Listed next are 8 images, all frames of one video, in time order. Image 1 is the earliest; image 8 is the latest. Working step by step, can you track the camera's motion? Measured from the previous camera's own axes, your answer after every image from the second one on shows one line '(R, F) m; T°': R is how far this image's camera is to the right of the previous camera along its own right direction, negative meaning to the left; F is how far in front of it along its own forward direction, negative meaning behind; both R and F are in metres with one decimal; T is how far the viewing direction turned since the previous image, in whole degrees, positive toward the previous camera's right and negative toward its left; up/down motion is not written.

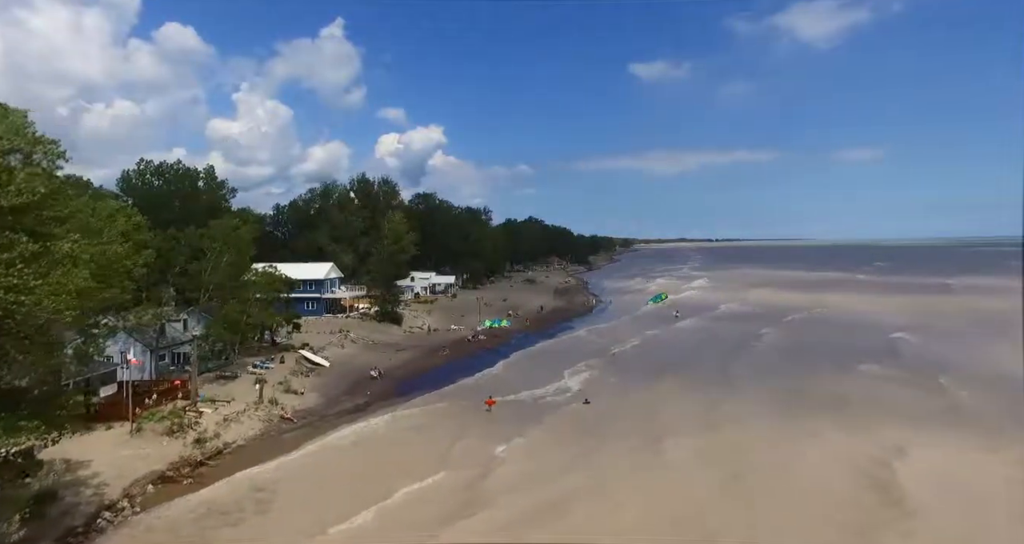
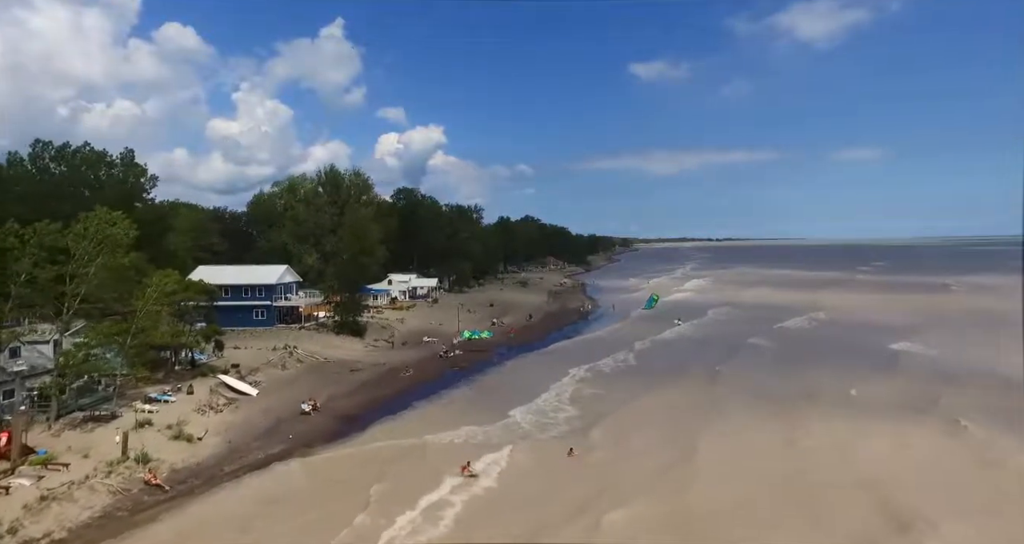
(+1.3, +6.4) m; 0°
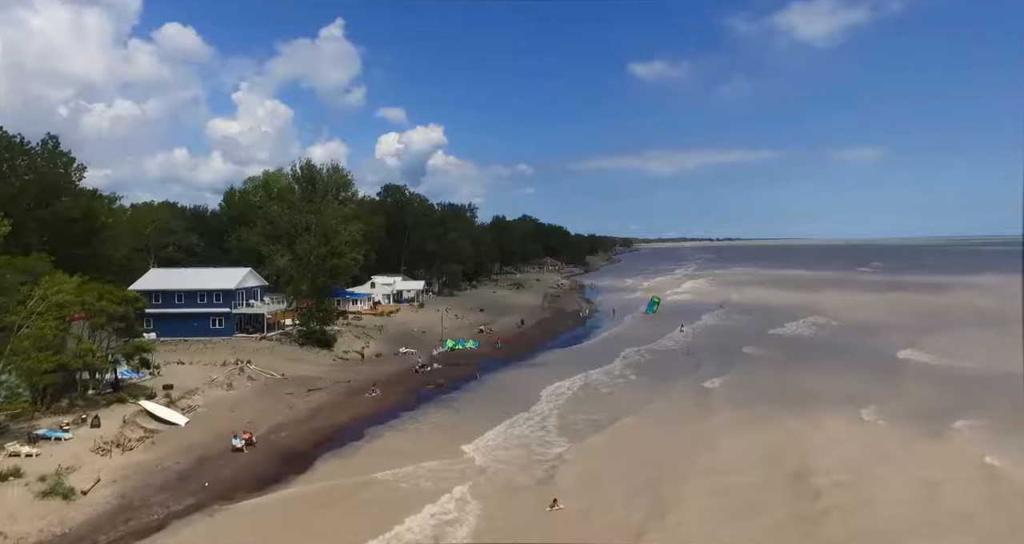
(+0.8, +4.5) m; 0°
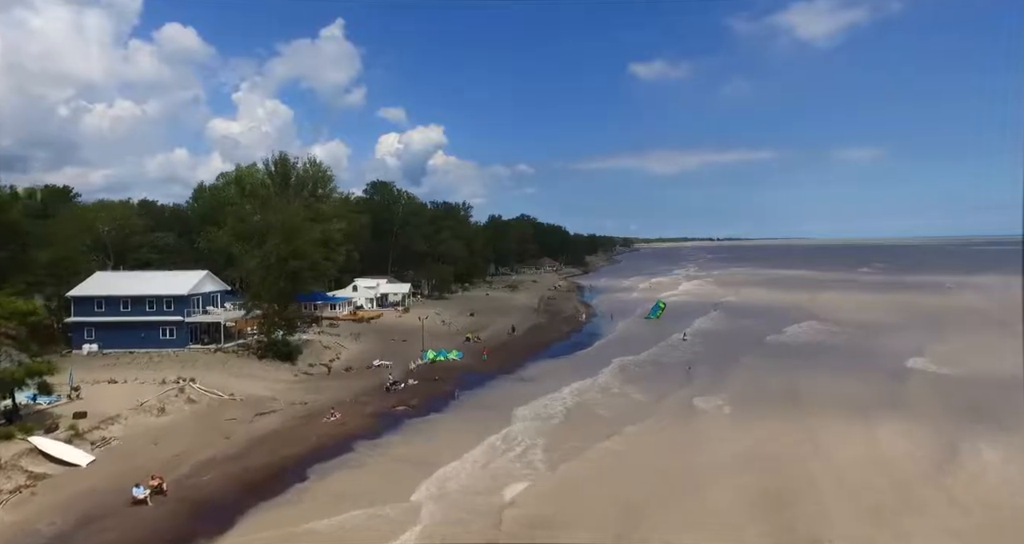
(+0.8, +4.2) m; 0°
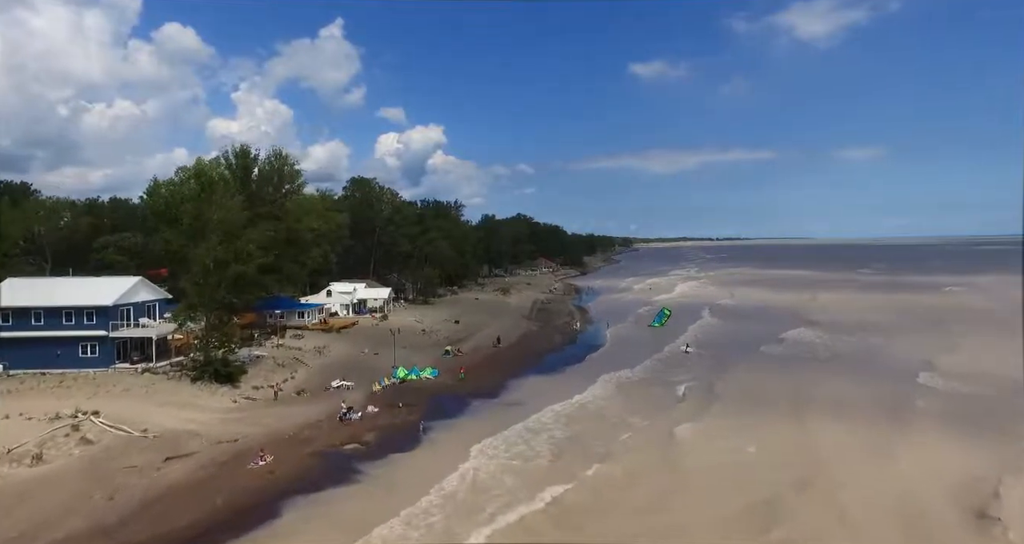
(+0.9, +5.0) m; 0°
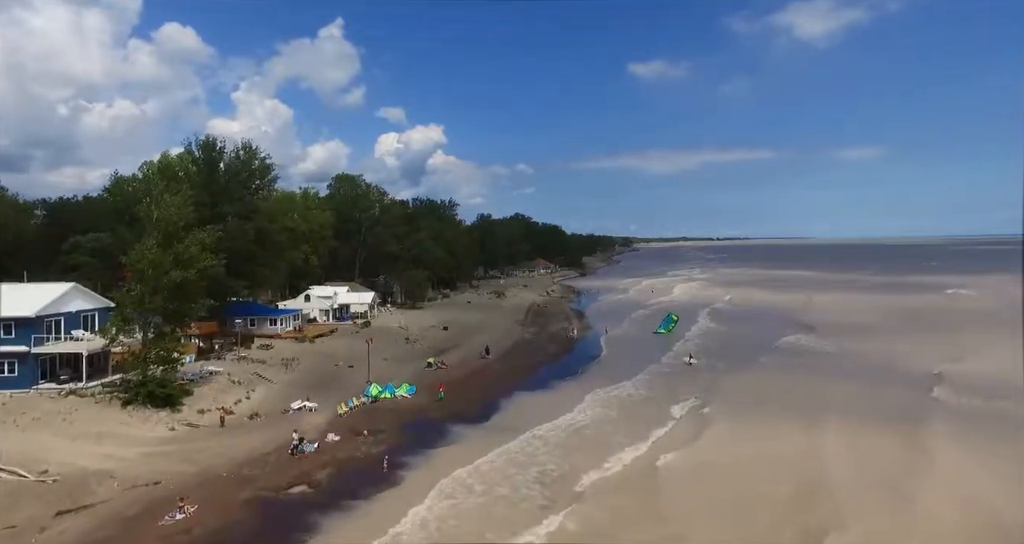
(+0.6, +4.0) m; 0°
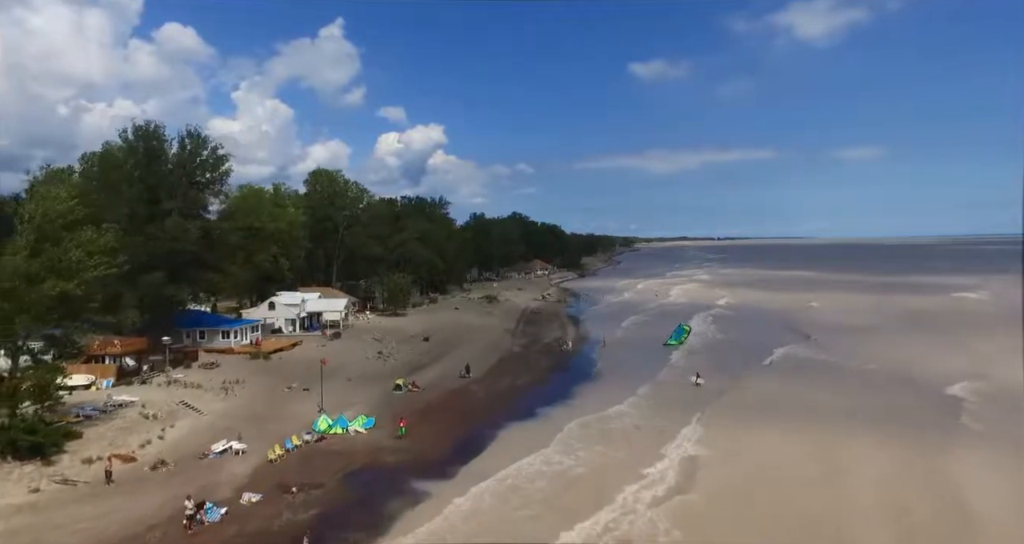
(+0.9, +5.5) m; 0°
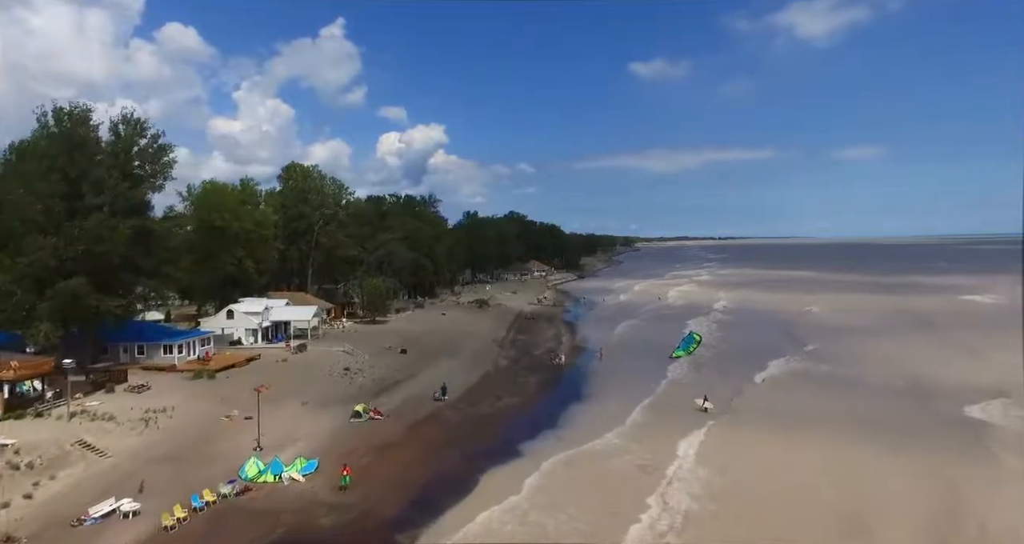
(+0.9, +5.0) m; 0°
